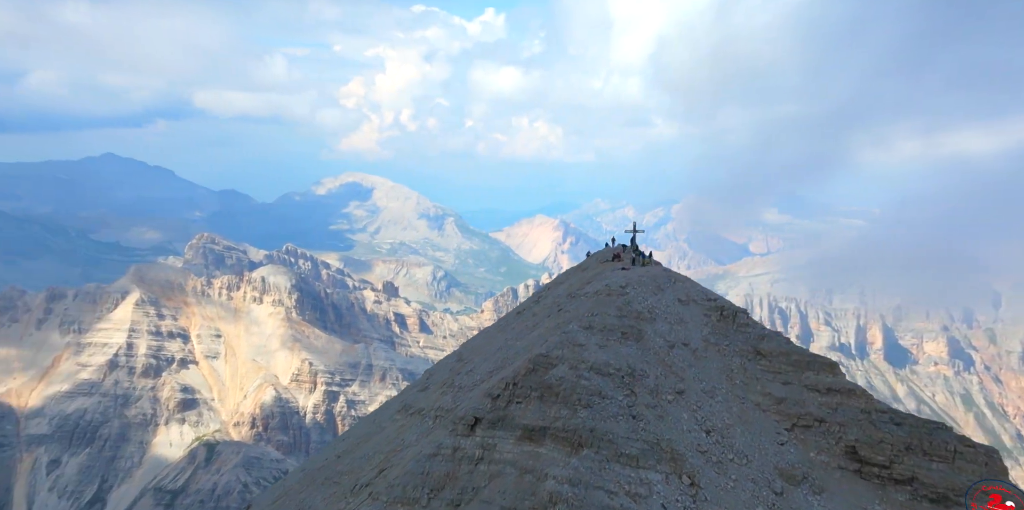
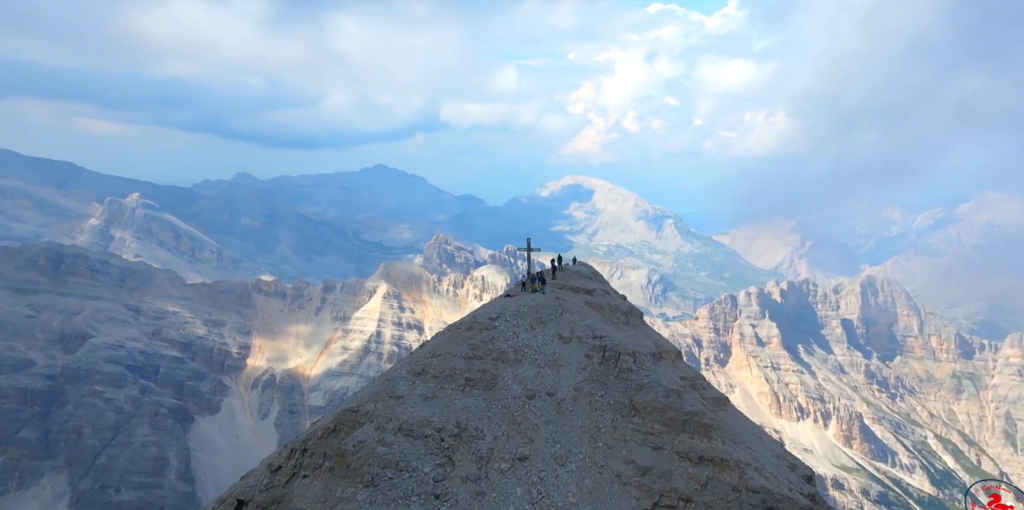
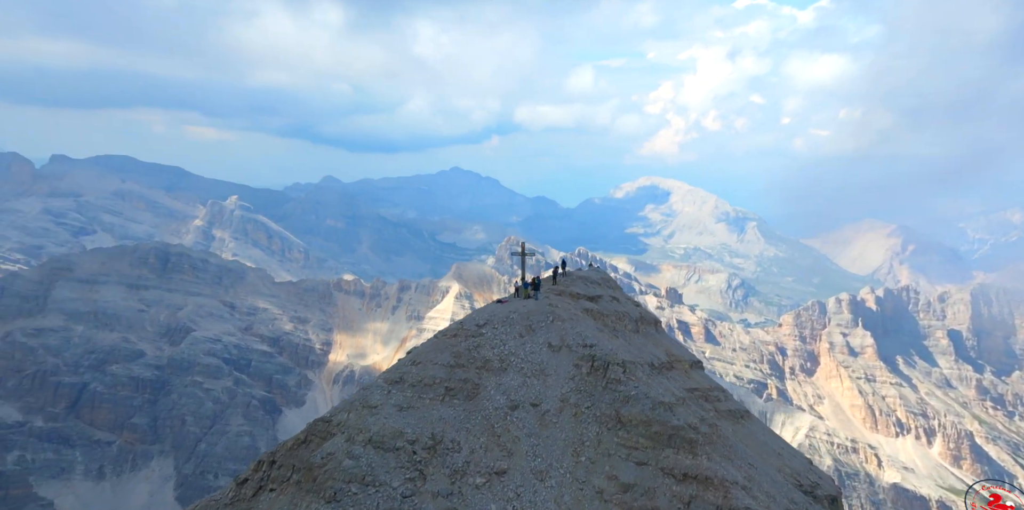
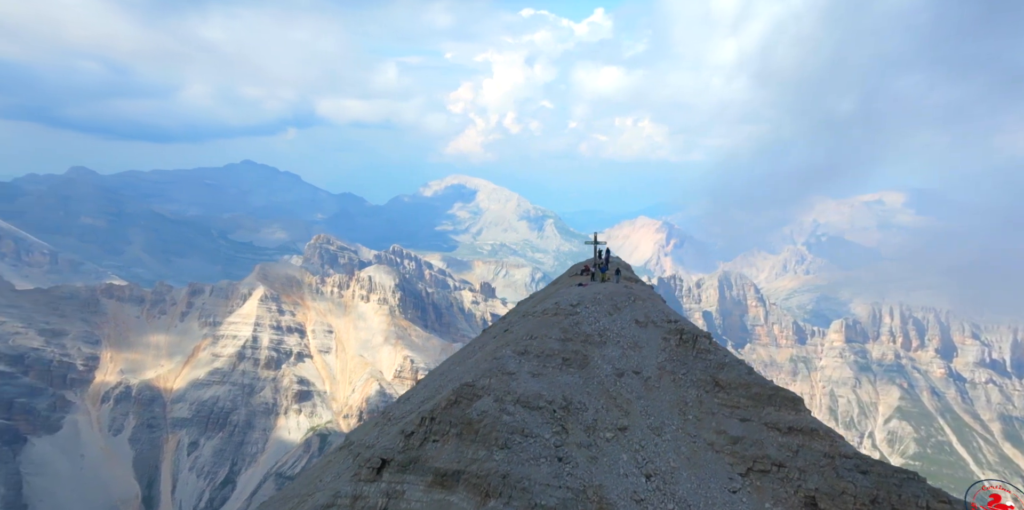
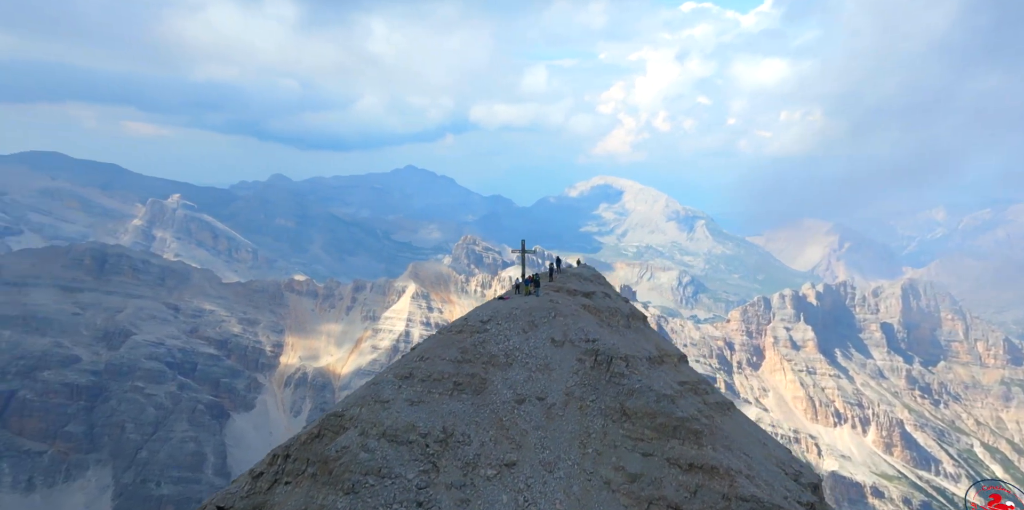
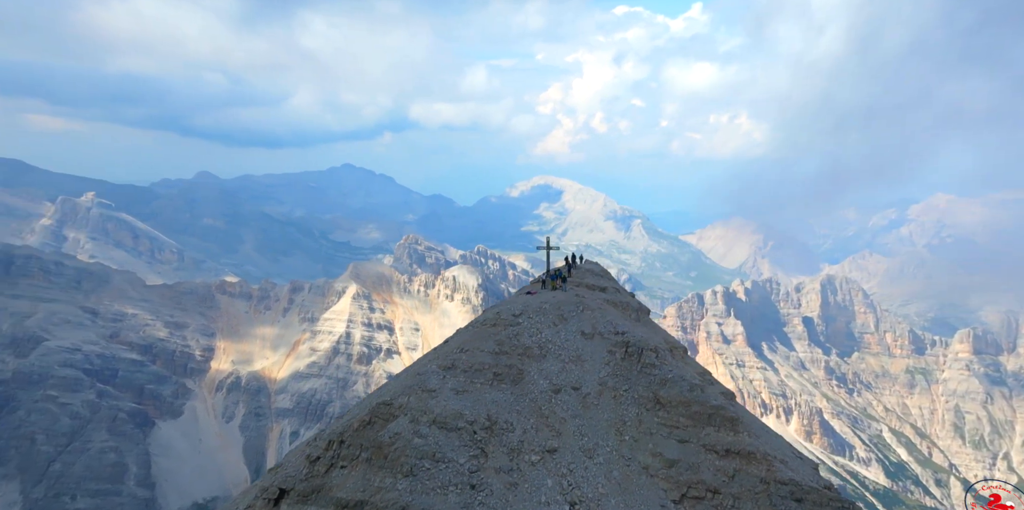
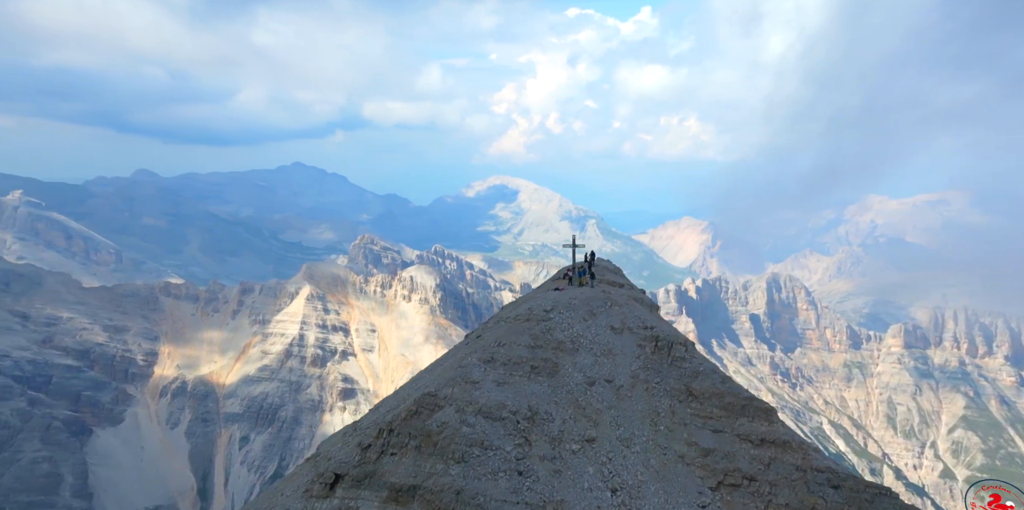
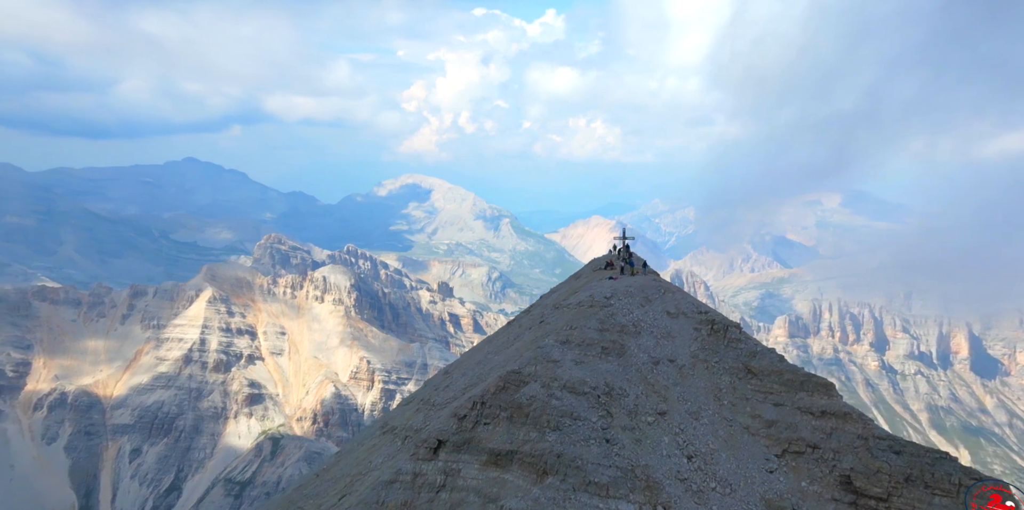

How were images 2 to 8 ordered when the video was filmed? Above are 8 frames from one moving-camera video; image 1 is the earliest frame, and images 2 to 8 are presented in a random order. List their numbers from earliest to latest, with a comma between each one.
8, 4, 7, 6, 2, 5, 3
